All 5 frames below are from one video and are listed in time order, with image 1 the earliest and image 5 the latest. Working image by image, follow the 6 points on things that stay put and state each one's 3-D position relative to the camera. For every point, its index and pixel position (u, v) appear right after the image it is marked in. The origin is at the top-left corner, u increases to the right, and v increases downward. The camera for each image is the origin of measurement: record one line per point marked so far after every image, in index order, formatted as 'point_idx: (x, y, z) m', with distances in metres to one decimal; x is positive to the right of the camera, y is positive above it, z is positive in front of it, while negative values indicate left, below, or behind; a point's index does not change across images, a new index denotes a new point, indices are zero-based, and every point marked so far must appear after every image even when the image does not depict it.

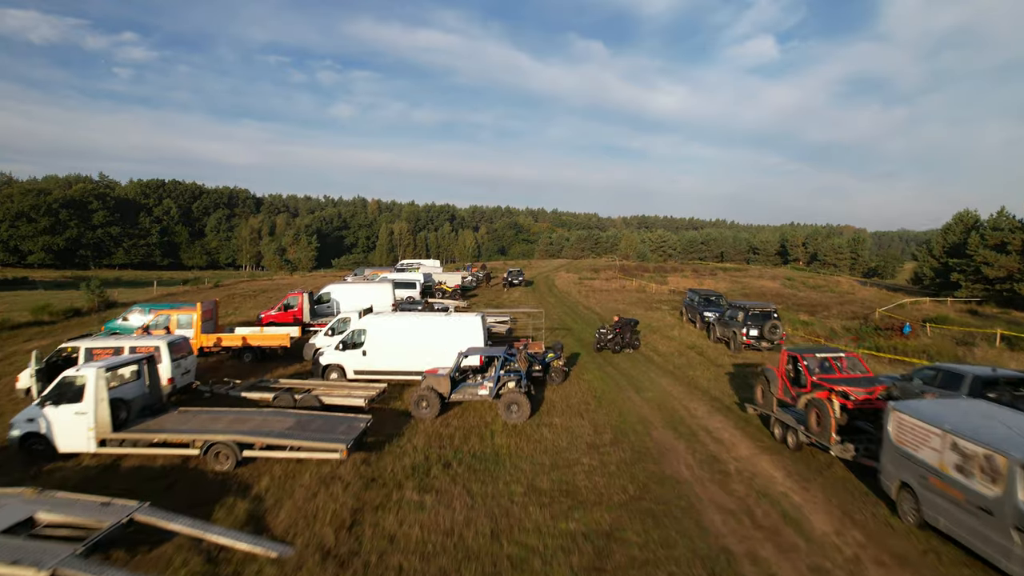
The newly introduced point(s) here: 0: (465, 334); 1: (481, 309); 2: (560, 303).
0: (-0.7, -0.7, +8.3) m
1: (-1.0, -0.7, +18.3) m
2: (+1.5, -0.5, +19.0) m
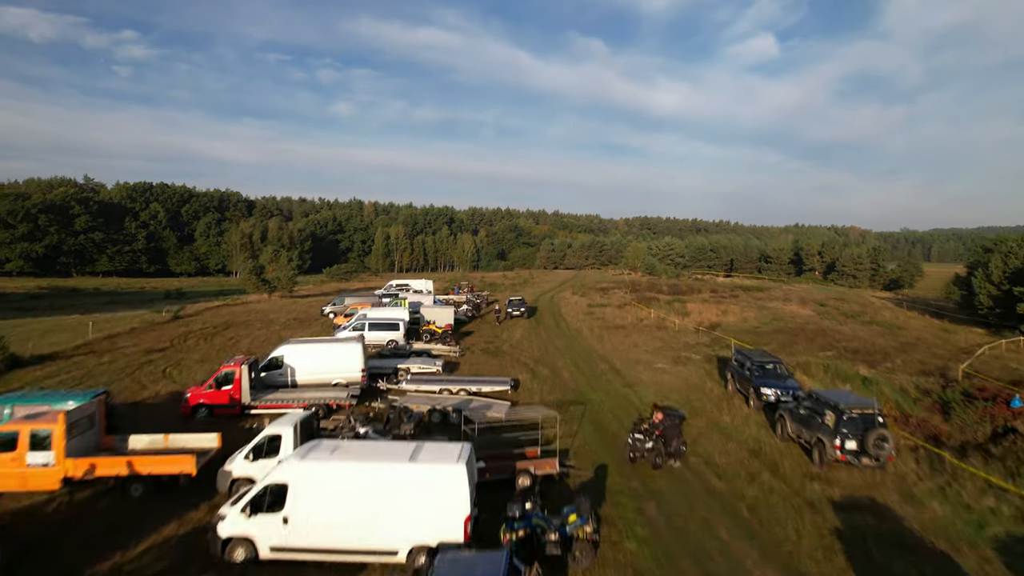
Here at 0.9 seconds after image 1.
0: (-0.7, -1.9, +5.3) m
1: (-0.9, -1.8, +15.4) m
2: (+1.6, -1.7, +16.1) m
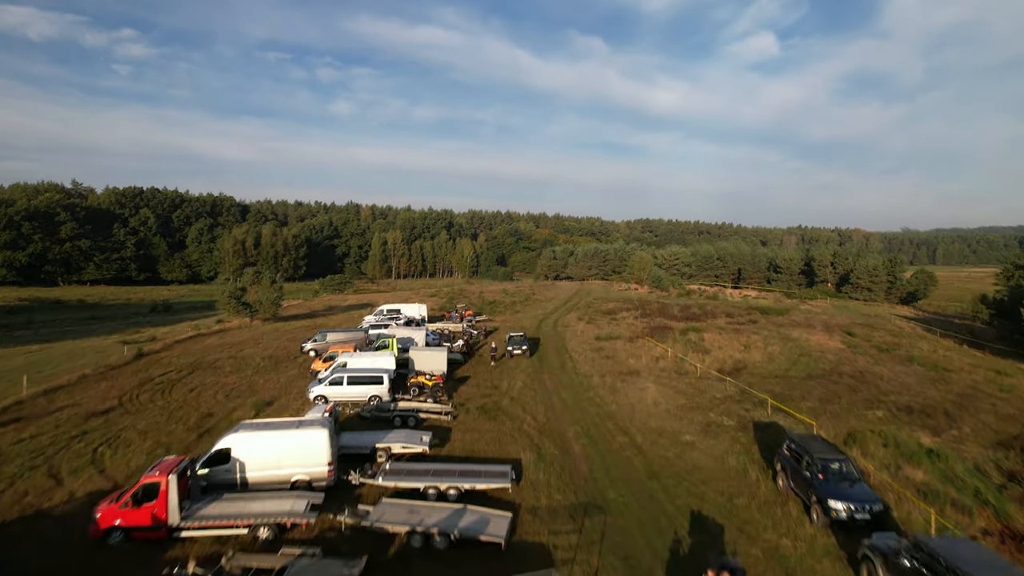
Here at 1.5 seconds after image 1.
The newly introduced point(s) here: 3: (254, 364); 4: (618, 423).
0: (-0.6, -3.1, +3.2) m
1: (-0.9, -3.0, +13.2) m
2: (+1.6, -2.9, +13.9) m
3: (-8.2, -2.4, +18.4) m
4: (+2.3, -3.0, +12.8) m
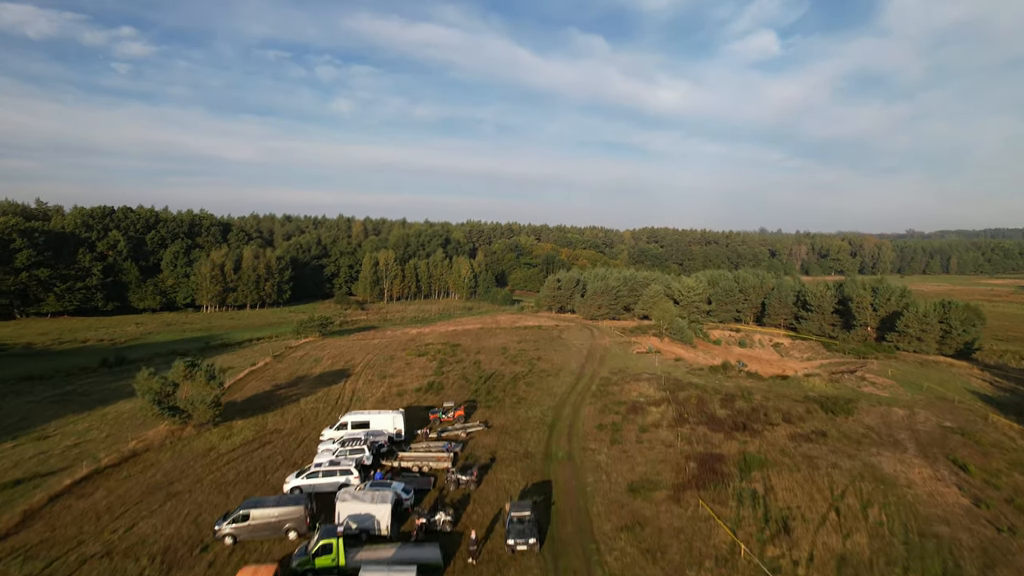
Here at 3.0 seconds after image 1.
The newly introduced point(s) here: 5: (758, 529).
0: (-0.6, -6.9, -2.7) m
1: (-0.9, -6.8, +7.3) m
2: (+1.6, -6.6, +8.0) m
3: (-8.2, -6.2, +12.4) m
4: (+2.4, -6.8, +6.9) m
5: (+6.1, -5.9, +14.4) m
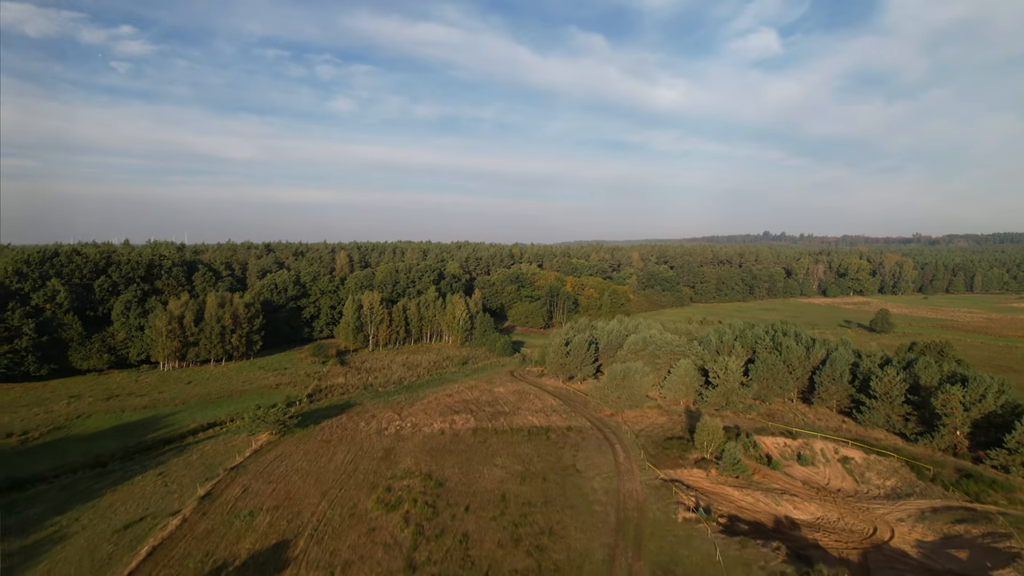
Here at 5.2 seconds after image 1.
0: (-0.6, -13.2, -12.2) m
1: (-0.9, -13.1, -2.1) m
2: (+1.6, -12.9, -1.4) m
3: (-8.2, -12.4, +3.0) m
4: (+2.4, -13.0, -2.5) m
5: (+6.2, -12.1, +5.0) m
